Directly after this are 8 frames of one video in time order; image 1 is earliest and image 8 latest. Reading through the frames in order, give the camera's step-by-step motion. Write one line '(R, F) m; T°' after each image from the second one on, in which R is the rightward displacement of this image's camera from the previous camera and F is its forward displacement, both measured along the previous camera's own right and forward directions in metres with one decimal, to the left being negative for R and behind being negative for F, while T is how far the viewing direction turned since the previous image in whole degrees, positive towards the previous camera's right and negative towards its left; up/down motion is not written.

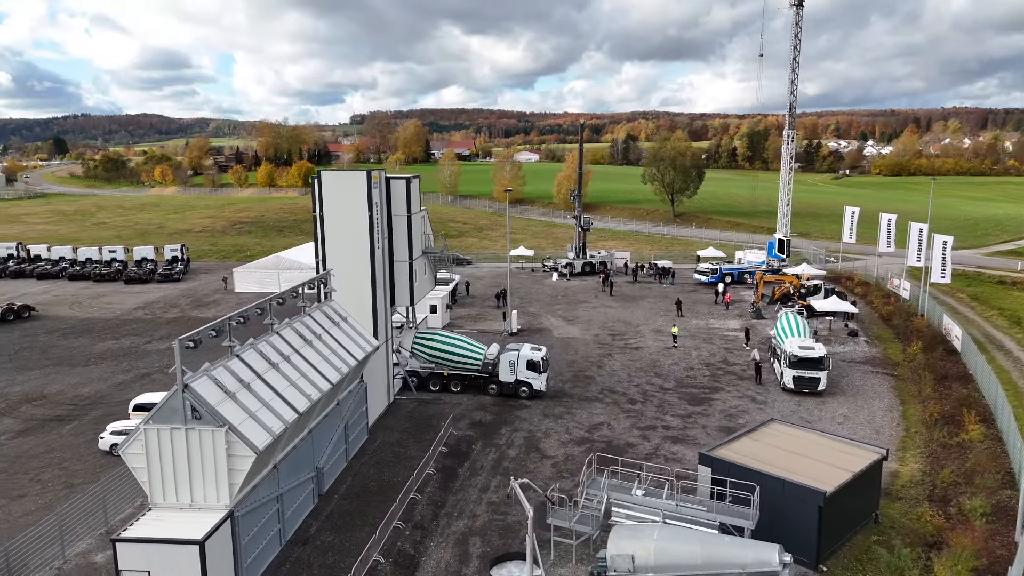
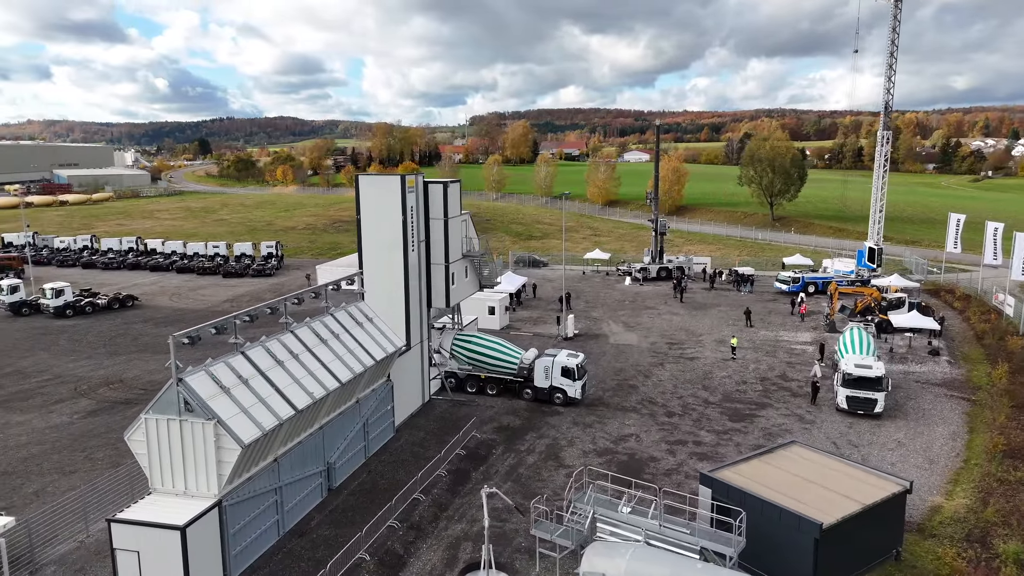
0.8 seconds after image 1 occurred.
(+2.6, +0.3) m; -9°
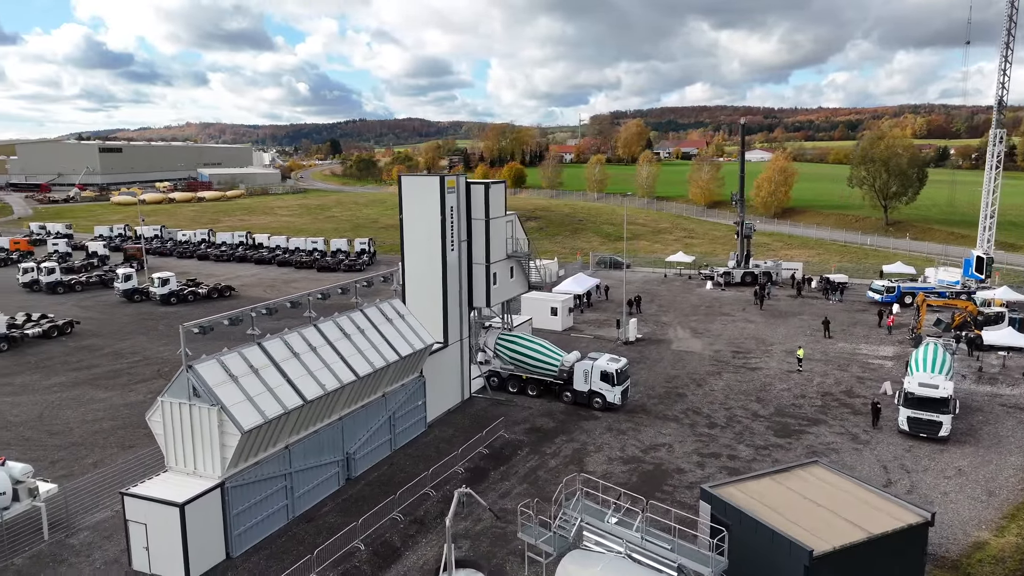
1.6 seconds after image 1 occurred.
(+2.5, +0.2) m; -9°
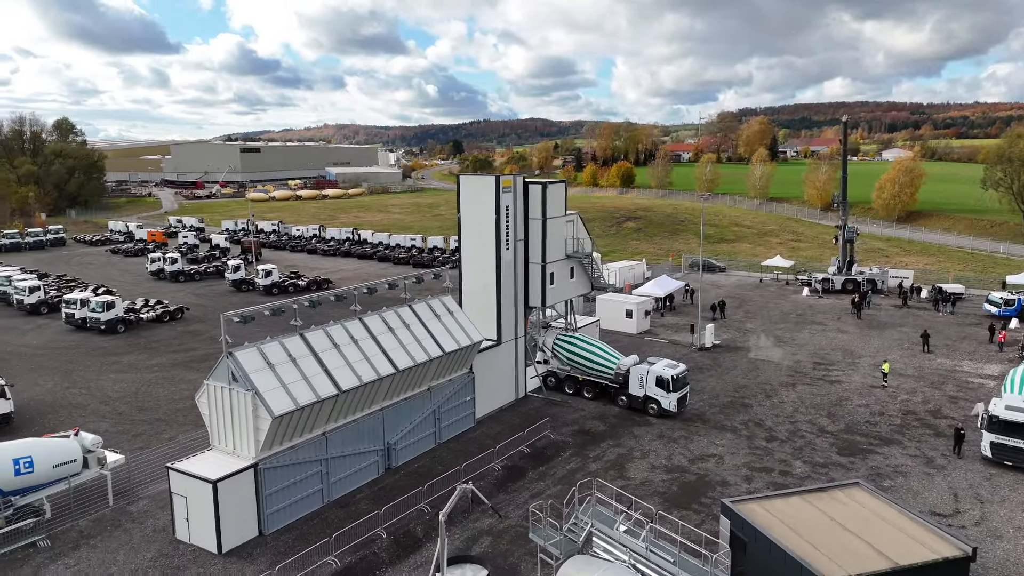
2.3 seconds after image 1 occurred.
(+2.1, +0.2) m; -9°
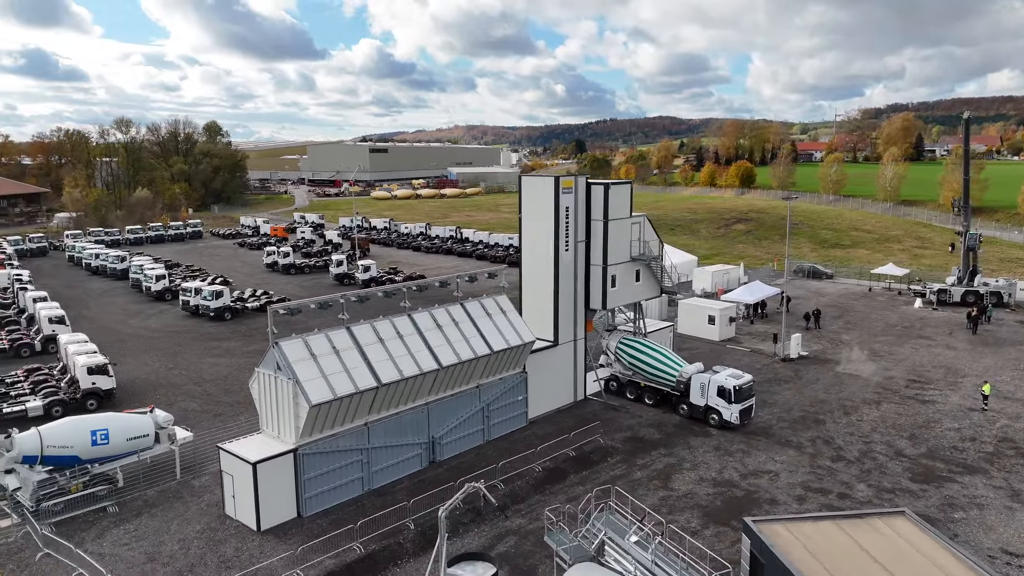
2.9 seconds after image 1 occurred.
(+2.0, +0.1) m; -9°
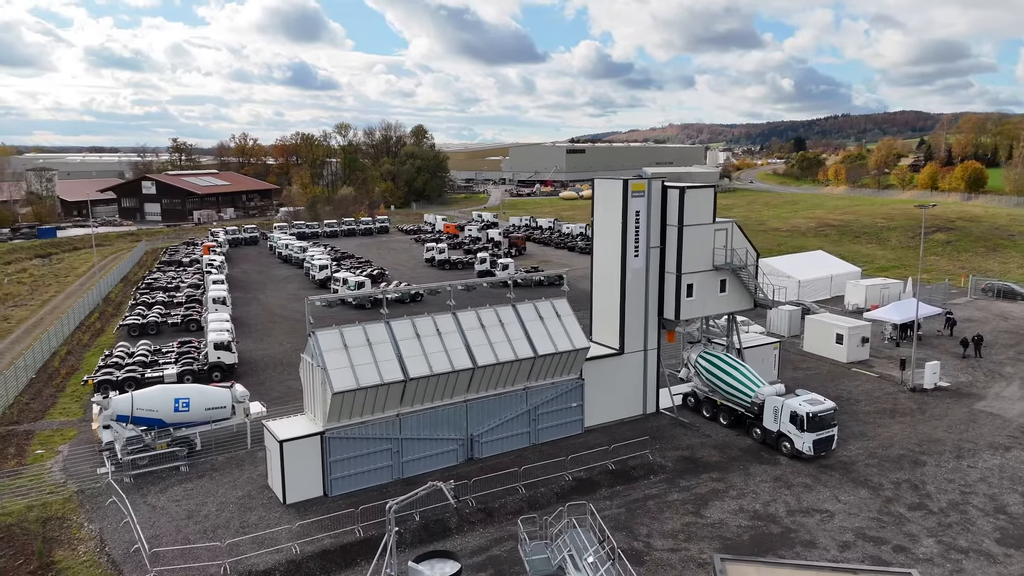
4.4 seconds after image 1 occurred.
(+4.4, +0.7) m; -16°
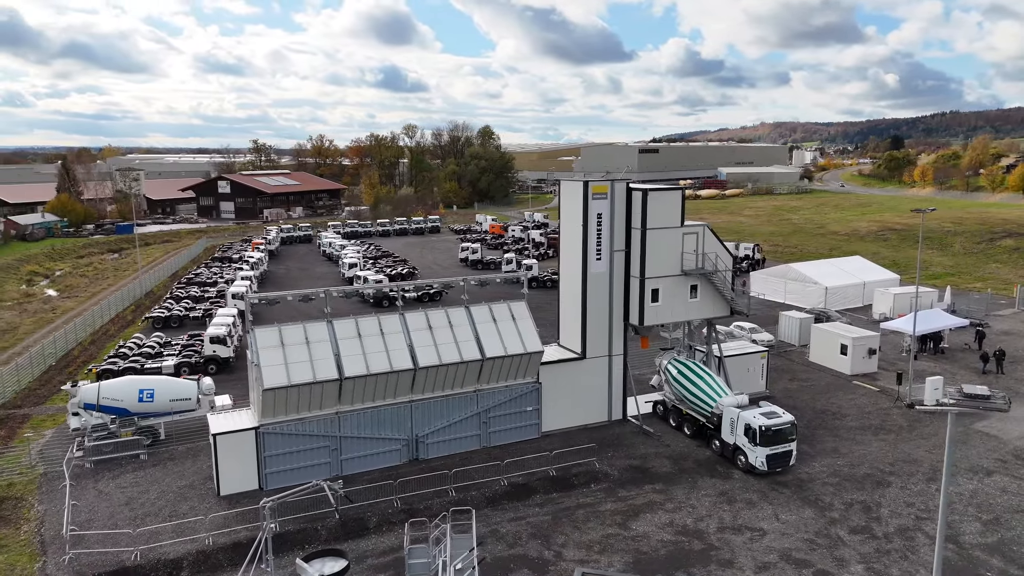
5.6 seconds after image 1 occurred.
(+3.8, +0.3) m; -6°
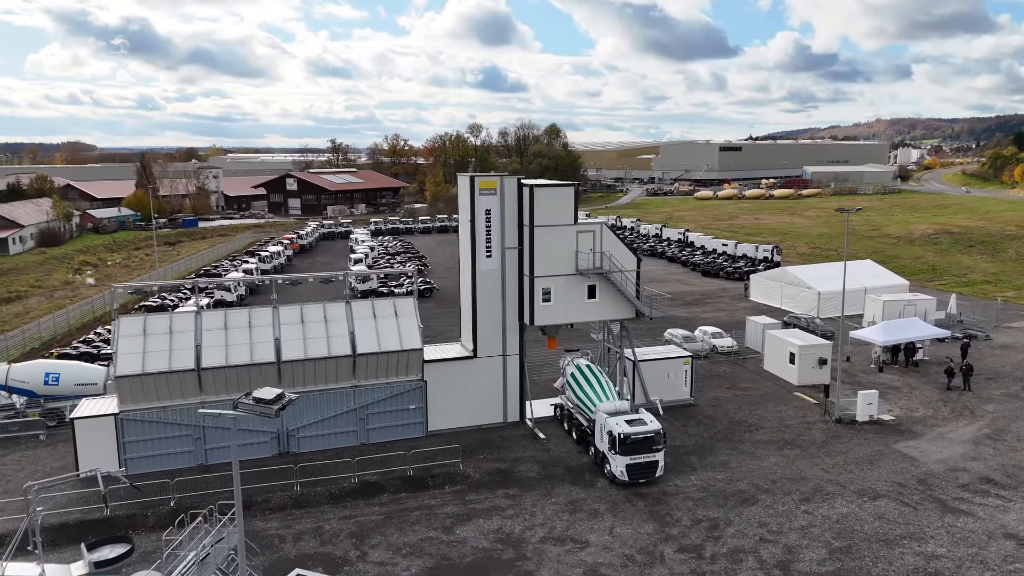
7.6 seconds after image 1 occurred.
(+6.2, +0.7) m; -7°
